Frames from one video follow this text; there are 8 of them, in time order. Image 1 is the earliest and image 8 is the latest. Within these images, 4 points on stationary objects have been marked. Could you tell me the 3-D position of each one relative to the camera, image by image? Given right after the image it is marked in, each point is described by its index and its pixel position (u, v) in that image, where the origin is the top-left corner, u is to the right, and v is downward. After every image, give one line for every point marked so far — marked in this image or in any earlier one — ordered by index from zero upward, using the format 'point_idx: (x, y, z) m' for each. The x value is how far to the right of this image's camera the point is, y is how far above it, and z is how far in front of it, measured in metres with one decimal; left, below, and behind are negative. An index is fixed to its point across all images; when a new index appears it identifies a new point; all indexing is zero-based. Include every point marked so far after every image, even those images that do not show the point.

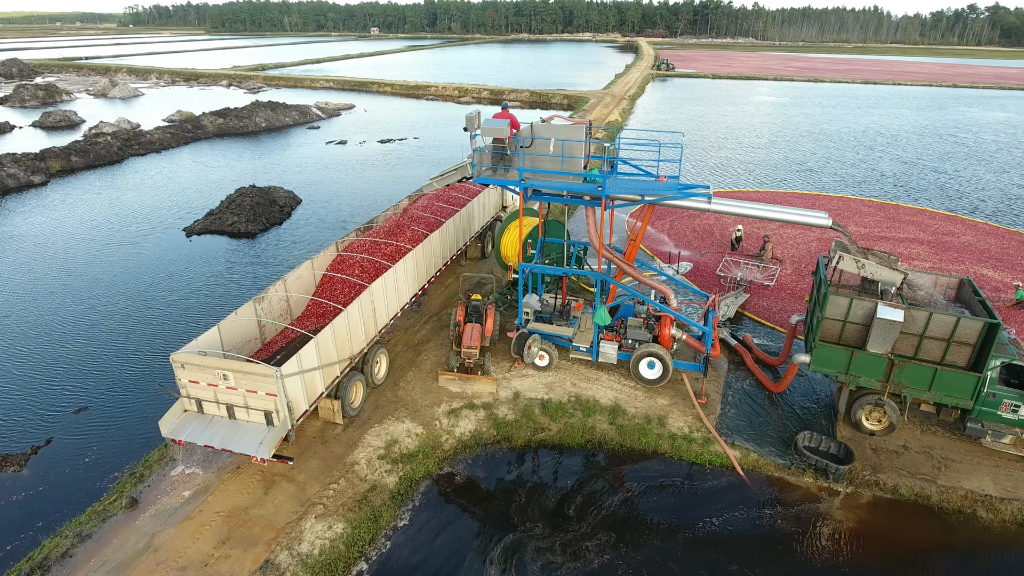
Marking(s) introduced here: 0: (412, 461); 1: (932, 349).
0: (-1.7, -3.0, +10.2) m
1: (+7.2, -1.1, +10.1) m
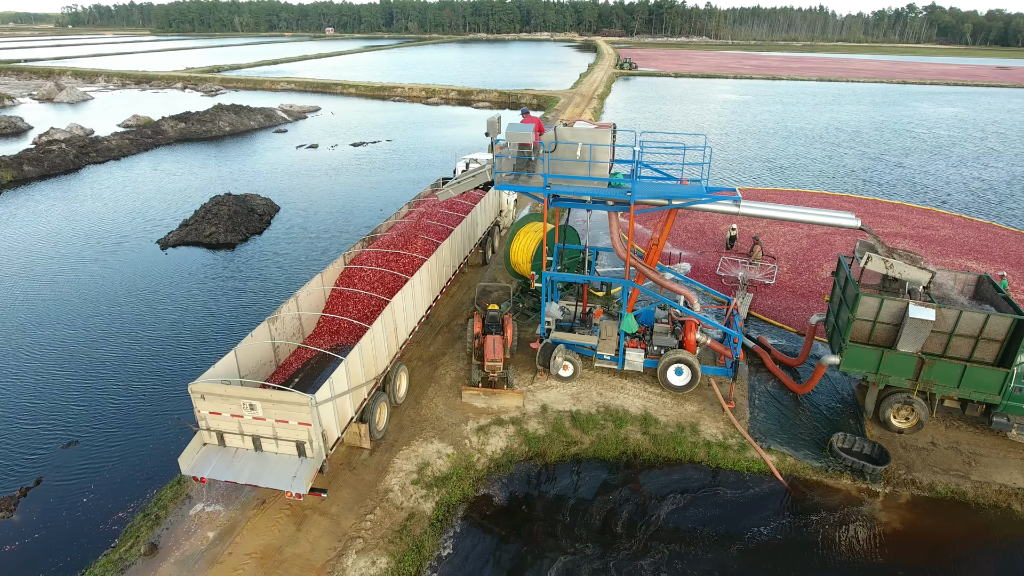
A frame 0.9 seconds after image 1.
0: (-1.1, -3.2, +9.7) m
1: (+7.8, -1.0, +10.2) m
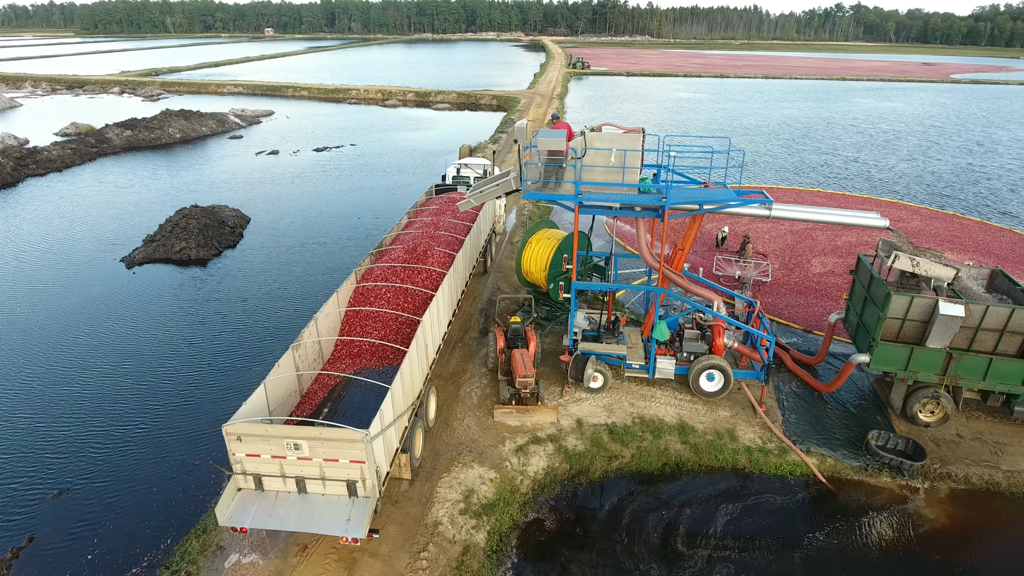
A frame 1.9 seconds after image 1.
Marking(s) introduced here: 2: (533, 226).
0: (-0.3, -3.5, +9.2) m
1: (+8.4, -0.9, +10.4) m
2: (+0.5, +1.5, +14.0) m
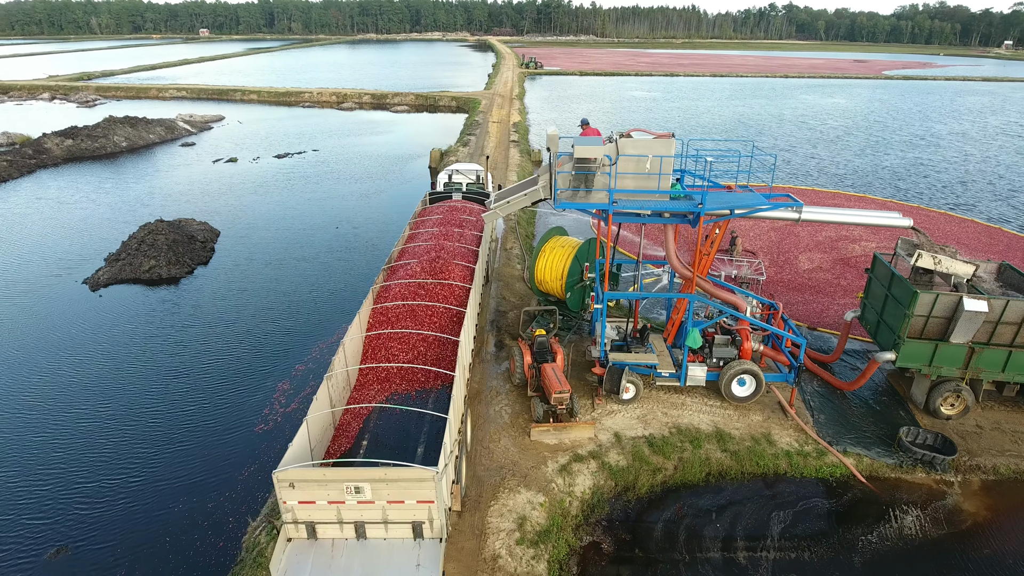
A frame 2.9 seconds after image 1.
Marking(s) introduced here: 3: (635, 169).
0: (+0.6, -3.7, +8.8) m
1: (+9.0, -0.8, +10.7) m
2: (+0.8, +1.2, +13.7) m
3: (+2.1, +2.0, +9.9) m
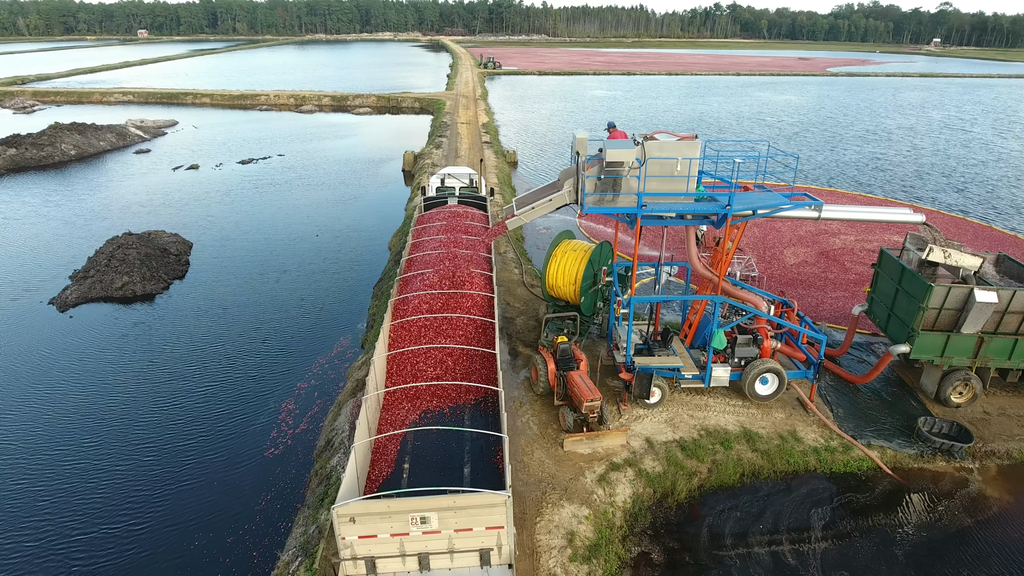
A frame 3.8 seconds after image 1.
0: (+1.3, -3.8, +8.6) m
1: (+9.5, -0.7, +11.1) m
2: (+1.0, +1.1, +13.4) m
3: (+2.5, +2.0, +9.8) m
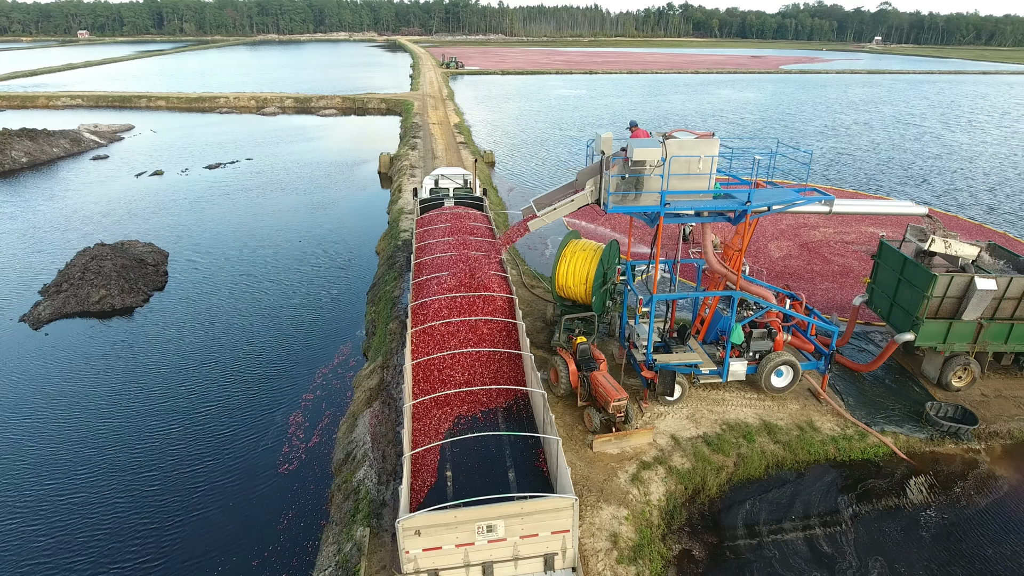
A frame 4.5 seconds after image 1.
0: (+1.9, -3.8, +8.5) m
1: (+9.8, -0.4, +11.6) m
2: (+1.1, +1.1, +13.4) m
3: (+2.9, +2.0, +9.9) m
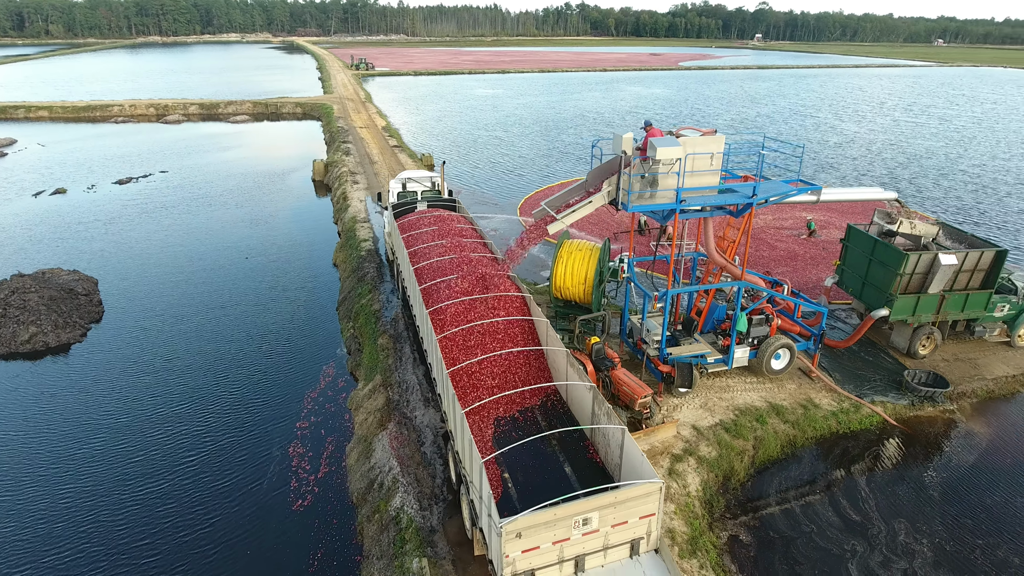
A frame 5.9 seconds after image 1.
0: (+2.8, -3.8, +8.7) m
1: (+9.9, +0.2, +12.8) m
2: (+0.9, +1.1, +13.3) m
3: (+3.1, +2.1, +10.1) m
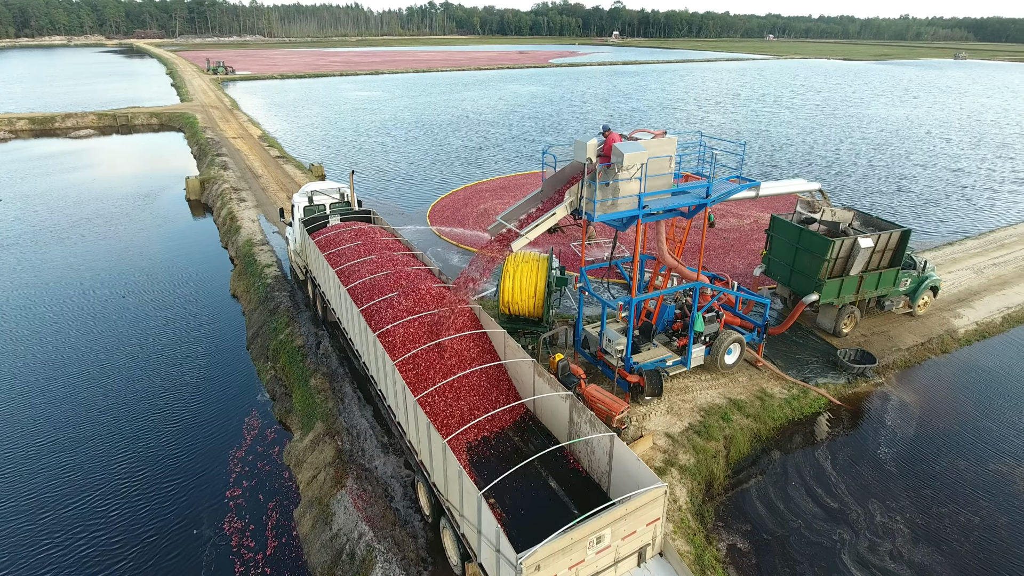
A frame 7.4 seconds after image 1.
0: (+2.8, -3.9, +8.4) m
1: (+8.5, +0.7, +13.8) m
2: (-0.4, +0.7, +12.6) m
3: (+2.3, +2.0, +9.8) m
